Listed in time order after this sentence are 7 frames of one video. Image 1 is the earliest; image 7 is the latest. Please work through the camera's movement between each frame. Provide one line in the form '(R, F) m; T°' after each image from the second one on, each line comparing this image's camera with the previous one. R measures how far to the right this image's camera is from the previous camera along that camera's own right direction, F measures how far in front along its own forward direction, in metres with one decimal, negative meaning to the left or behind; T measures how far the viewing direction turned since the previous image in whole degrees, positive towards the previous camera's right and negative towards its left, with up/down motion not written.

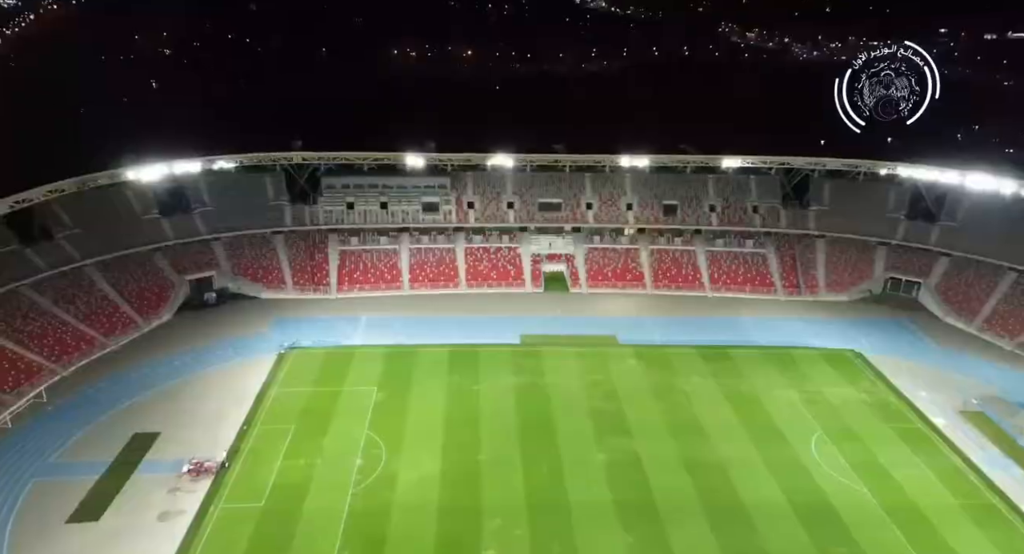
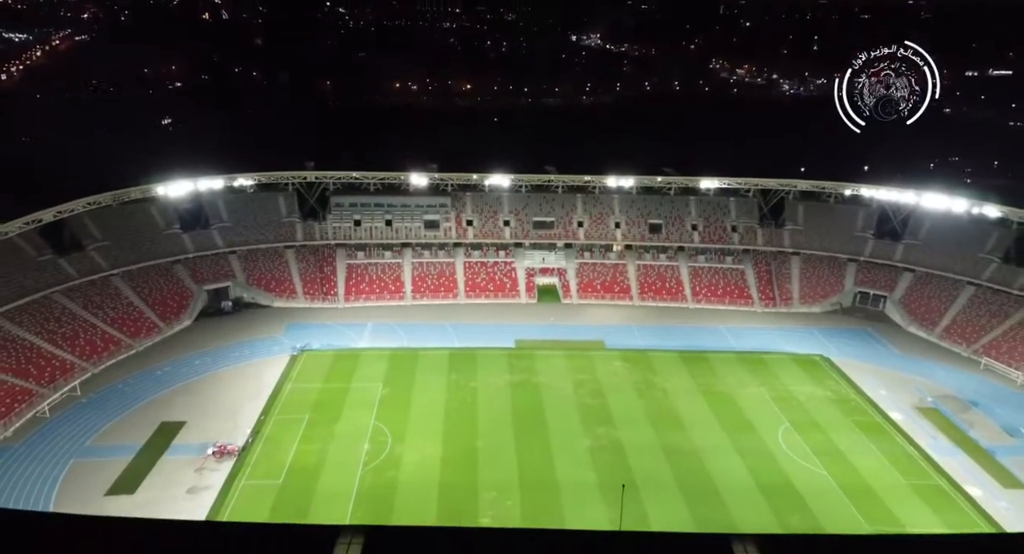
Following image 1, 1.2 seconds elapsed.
(+0.1, -2.1) m; 0°
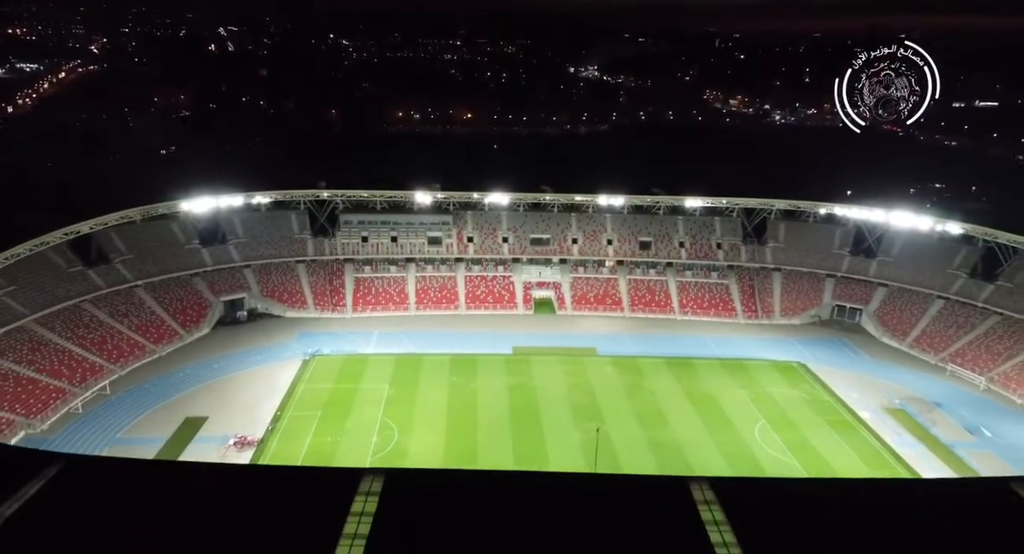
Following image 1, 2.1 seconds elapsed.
(+0.1, -1.9) m; 0°
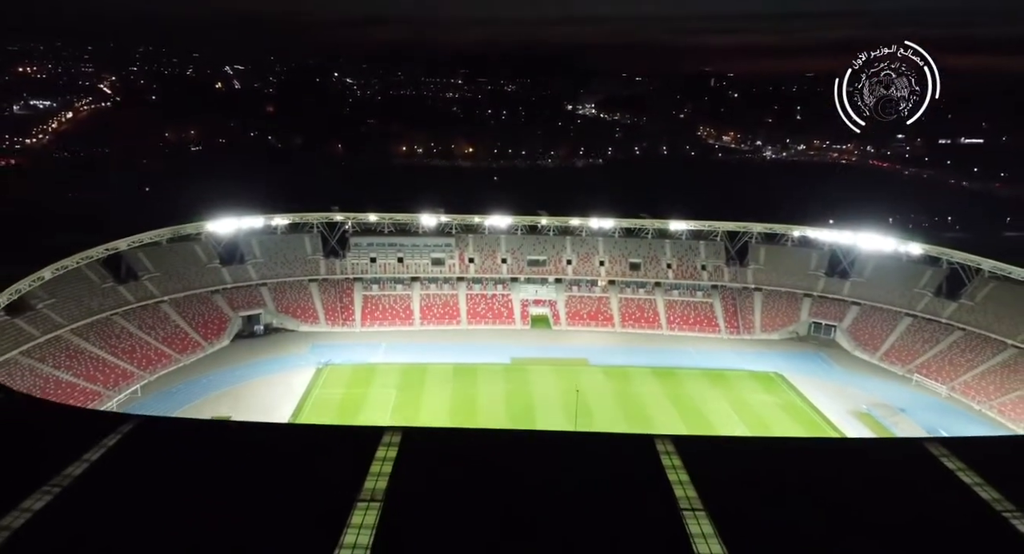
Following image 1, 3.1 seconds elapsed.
(+0.1, -2.4) m; 0°
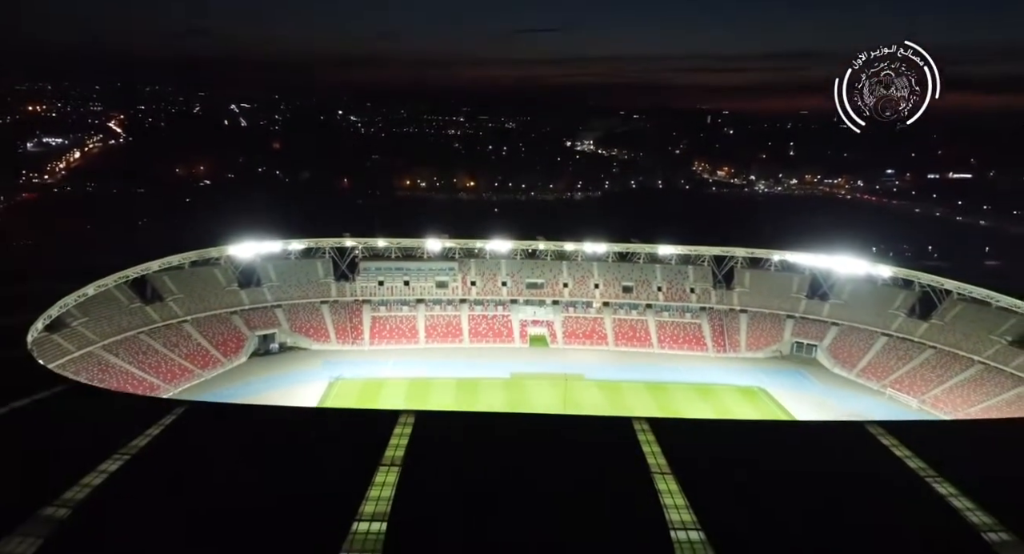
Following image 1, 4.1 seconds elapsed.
(+0.1, -2.3) m; 0°
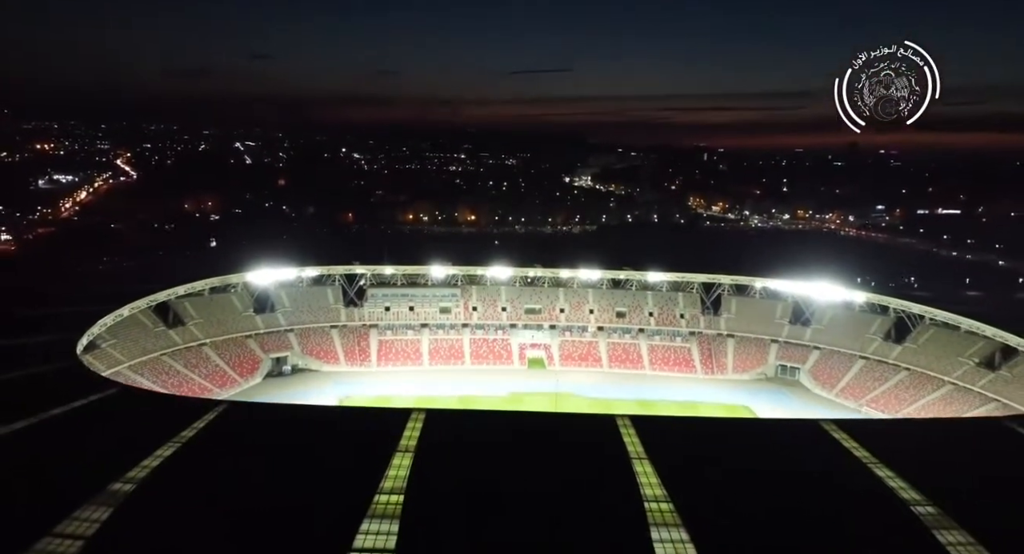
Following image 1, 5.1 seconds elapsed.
(0.0, -2.4) m; 0°
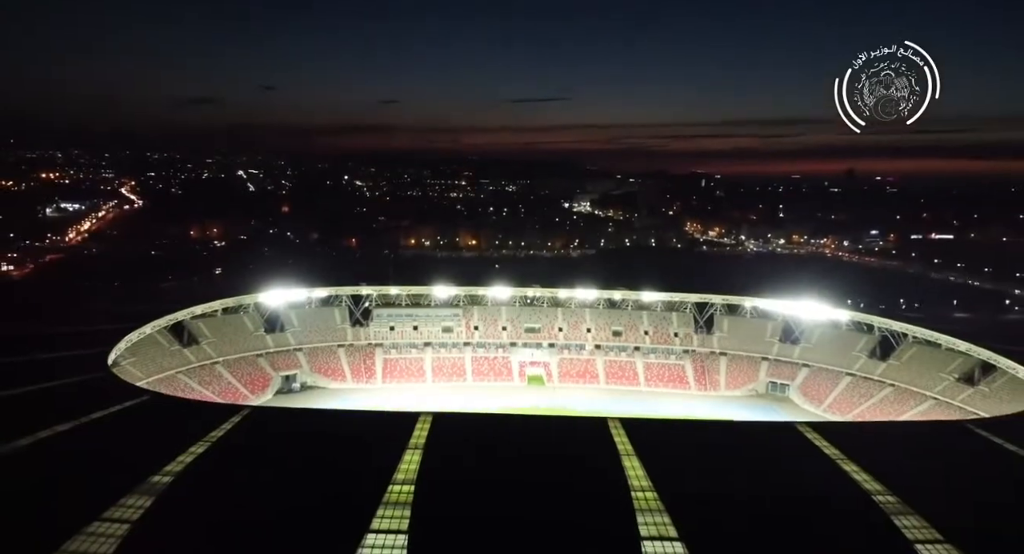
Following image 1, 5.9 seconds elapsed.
(0.0, -1.8) m; 0°
